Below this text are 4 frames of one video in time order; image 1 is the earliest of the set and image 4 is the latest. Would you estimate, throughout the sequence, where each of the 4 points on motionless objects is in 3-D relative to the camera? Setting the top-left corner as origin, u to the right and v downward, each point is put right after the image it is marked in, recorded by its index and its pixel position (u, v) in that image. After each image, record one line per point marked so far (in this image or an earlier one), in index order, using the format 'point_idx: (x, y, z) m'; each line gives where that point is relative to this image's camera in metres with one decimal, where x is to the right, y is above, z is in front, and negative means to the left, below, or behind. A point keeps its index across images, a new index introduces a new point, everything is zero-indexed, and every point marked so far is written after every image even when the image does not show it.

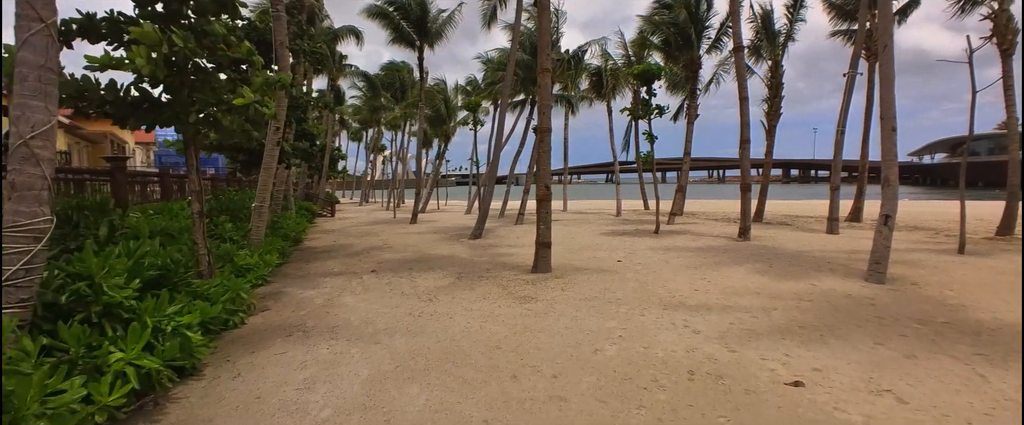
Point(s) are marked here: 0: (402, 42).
0: (-4.3, +6.6, +19.7) m
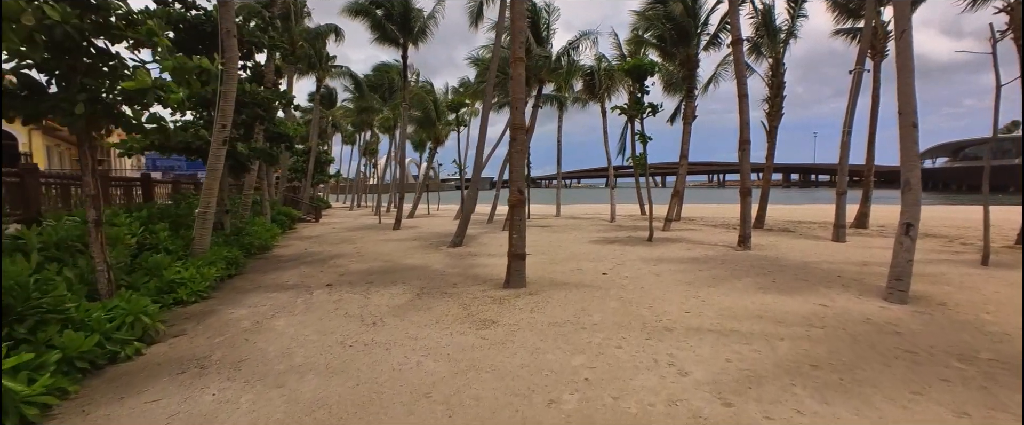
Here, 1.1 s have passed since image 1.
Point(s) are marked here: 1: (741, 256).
0: (-4.8, +6.4, +18.8) m
1: (+4.3, -0.8, +9.4) m
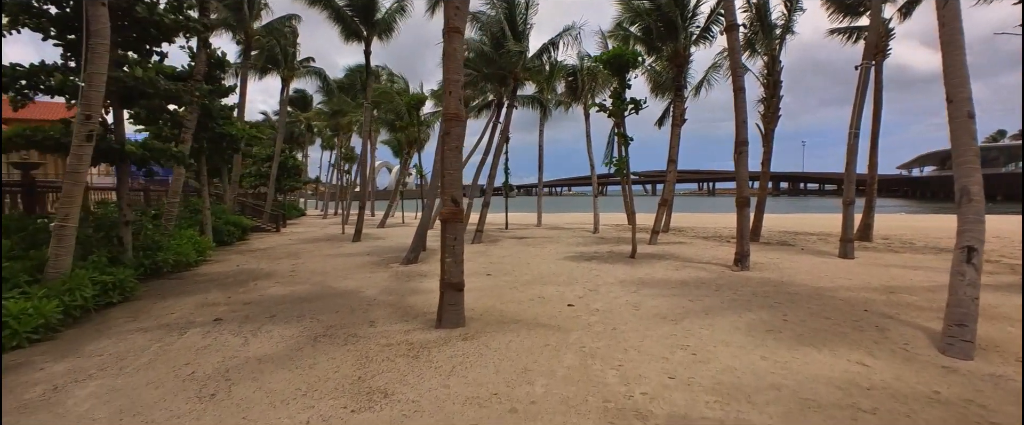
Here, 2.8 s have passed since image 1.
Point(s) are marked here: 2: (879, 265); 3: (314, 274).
0: (-5.7, +6.1, +17.1) m
1: (+3.5, -1.0, +7.8) m
2: (+7.4, -1.1, +10.1) m
3: (-3.9, -1.2, +9.8) m
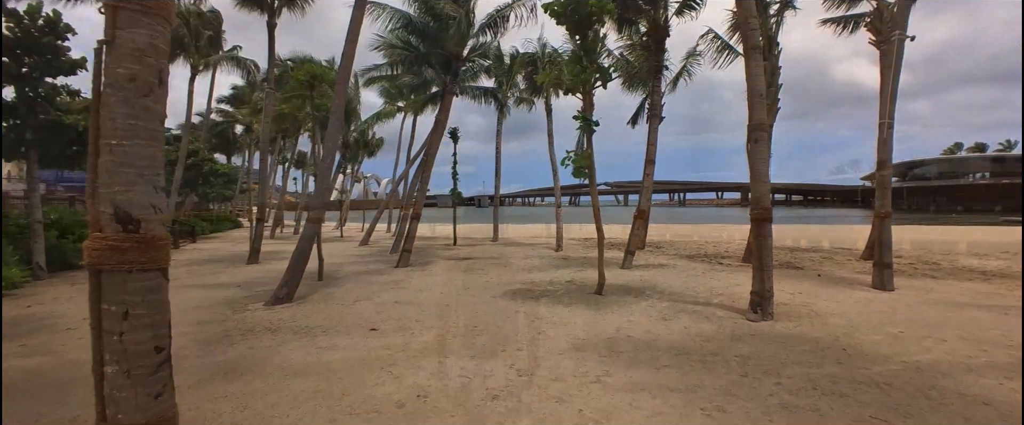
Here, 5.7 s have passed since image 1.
0: (-7.2, +5.7, +13.7) m
1: (+2.4, -1.2, +4.7) m
2: (+6.2, -1.3, +7.2) m
3: (-5.1, -1.4, +6.3) m
